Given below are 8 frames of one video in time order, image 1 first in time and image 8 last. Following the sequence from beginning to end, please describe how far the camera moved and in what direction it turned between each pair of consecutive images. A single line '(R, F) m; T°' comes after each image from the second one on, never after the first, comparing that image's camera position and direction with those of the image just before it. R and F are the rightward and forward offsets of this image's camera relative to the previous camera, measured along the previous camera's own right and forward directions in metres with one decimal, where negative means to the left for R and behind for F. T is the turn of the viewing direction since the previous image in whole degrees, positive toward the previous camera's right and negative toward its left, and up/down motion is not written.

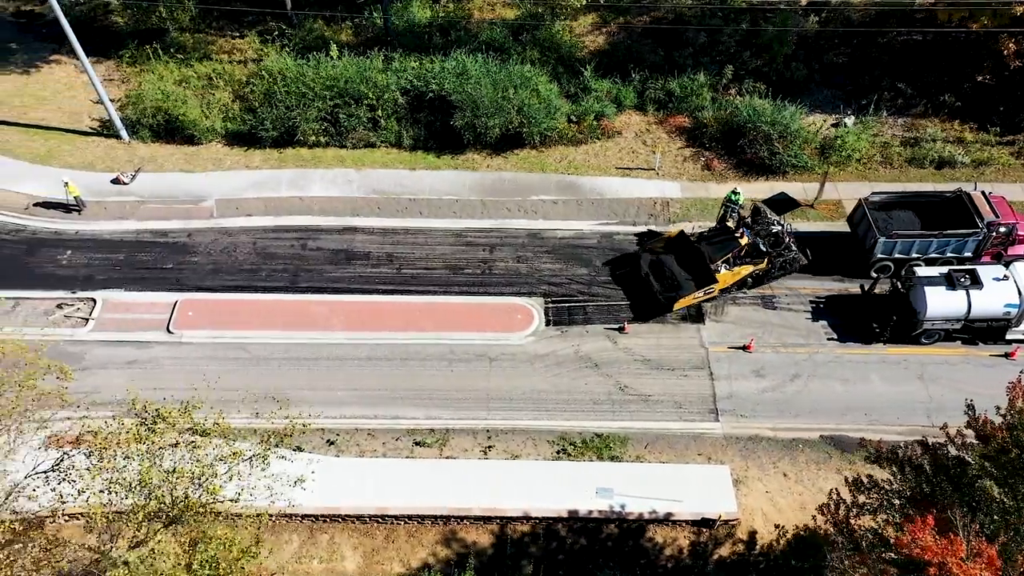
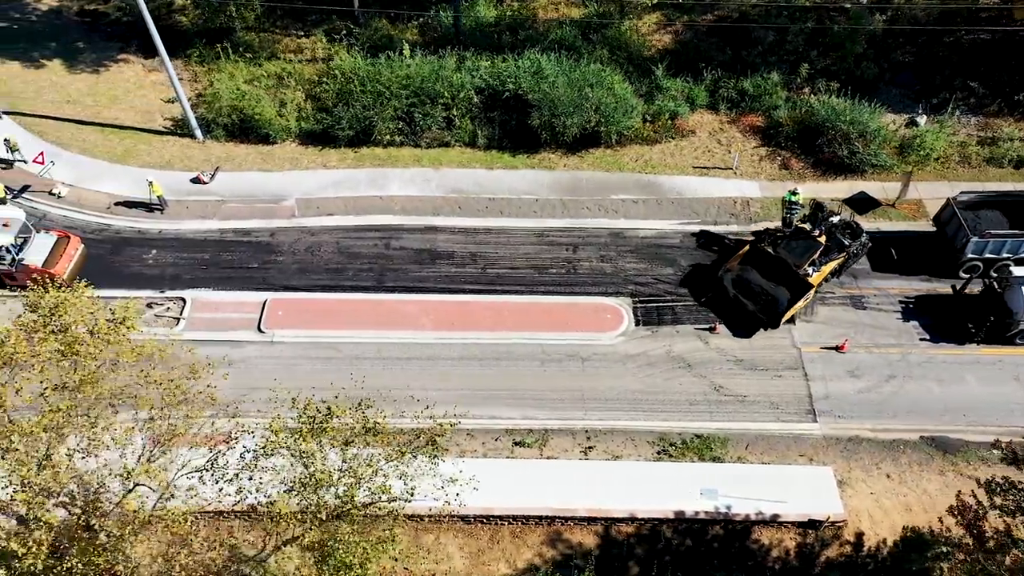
(-2.1, +0.1) m; 0°
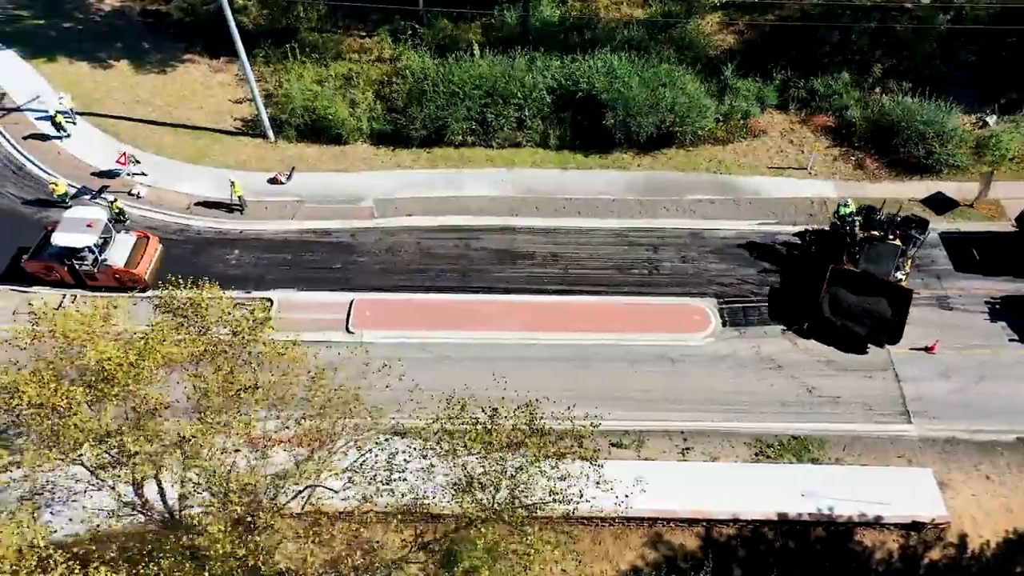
(-2.0, 0.0) m; 0°
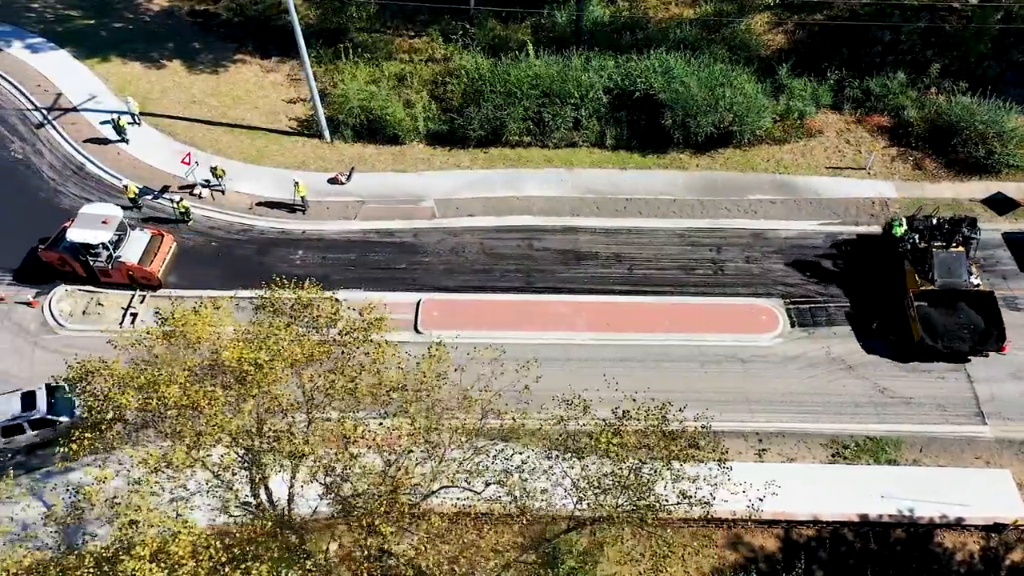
(-1.6, 0.0) m; 0°
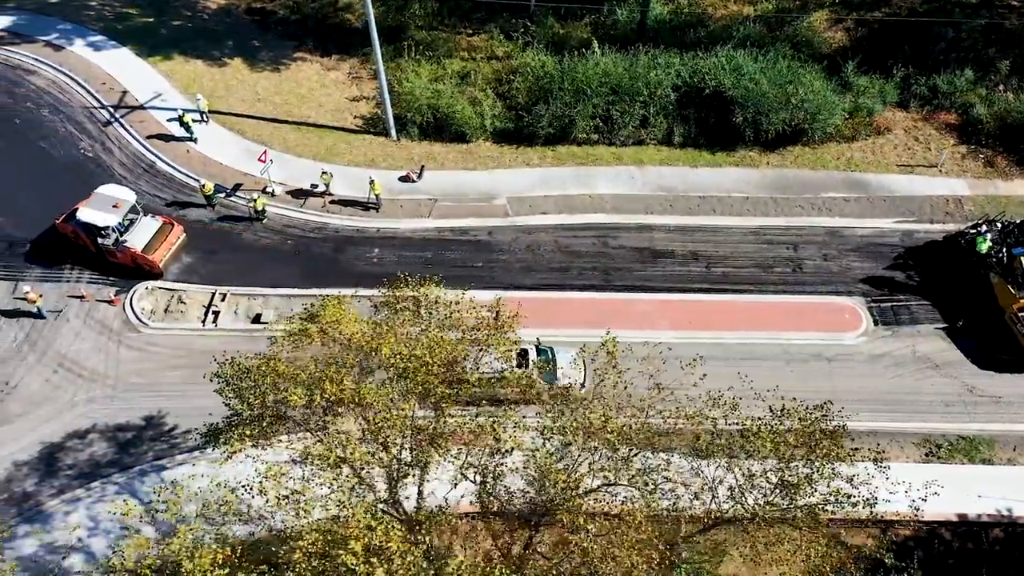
(-1.9, +0.1) m; 0°
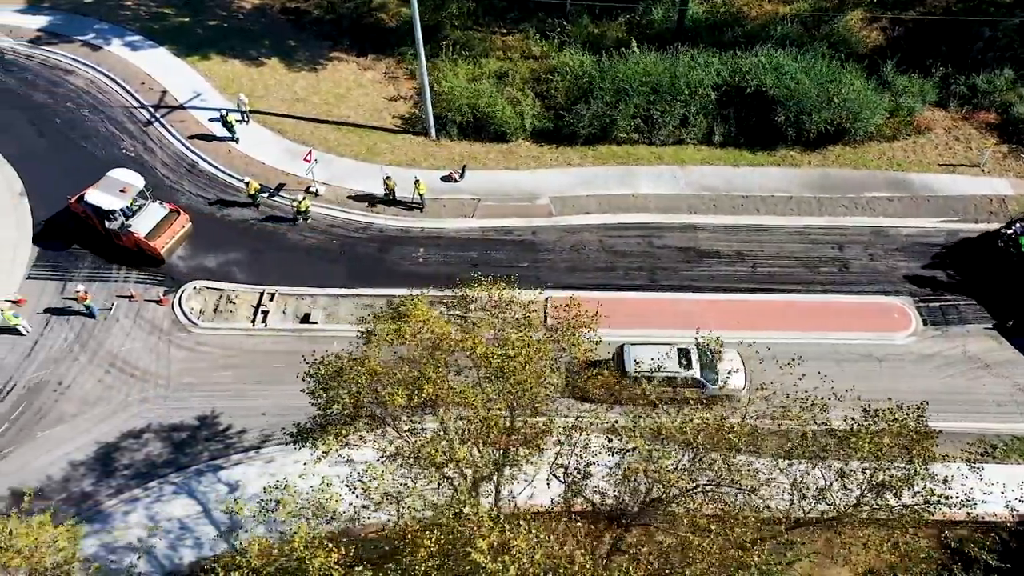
(-1.1, 0.0) m; 0°
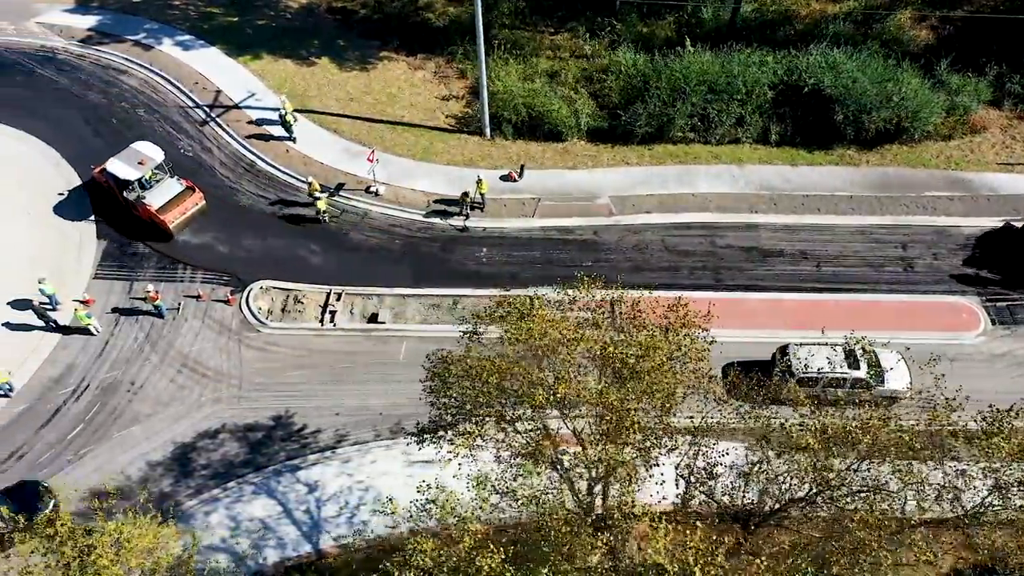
(-1.6, 0.0) m; 0°
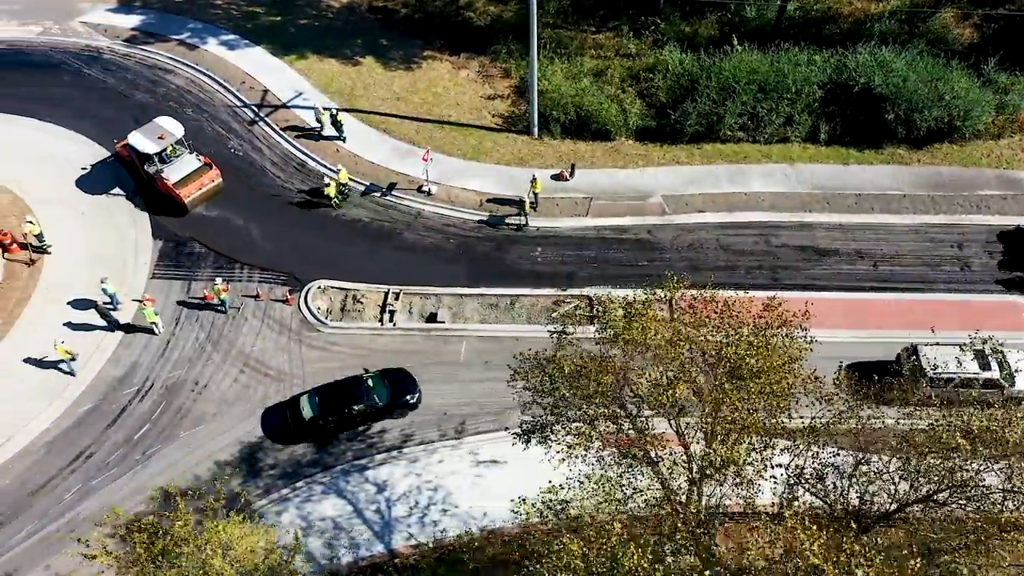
(-1.3, 0.0) m; 0°
